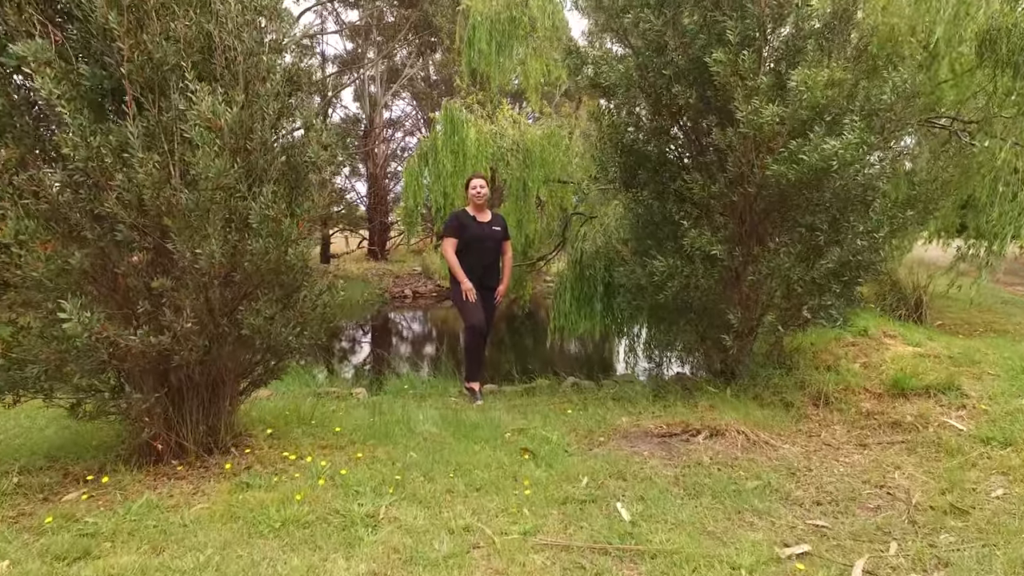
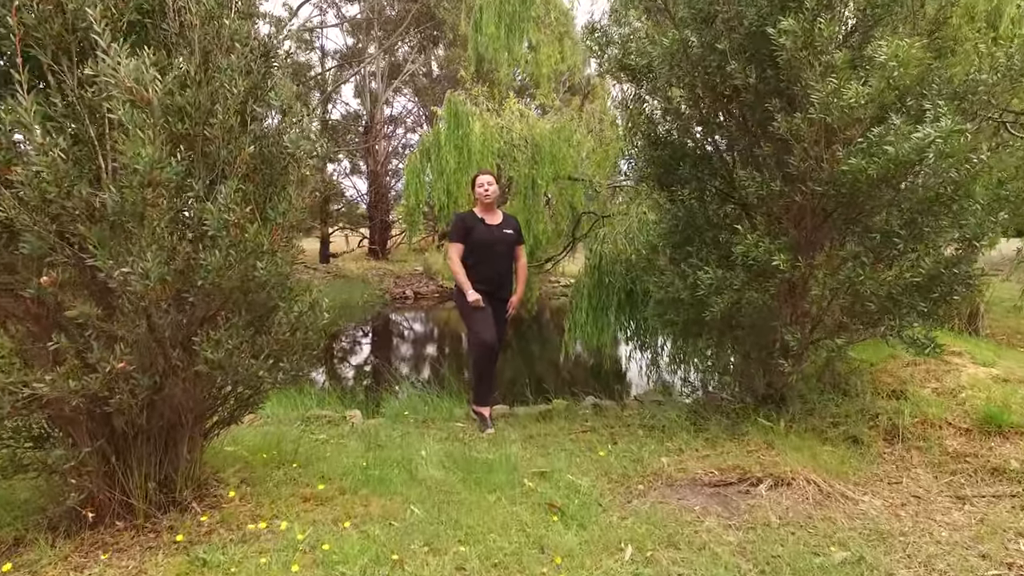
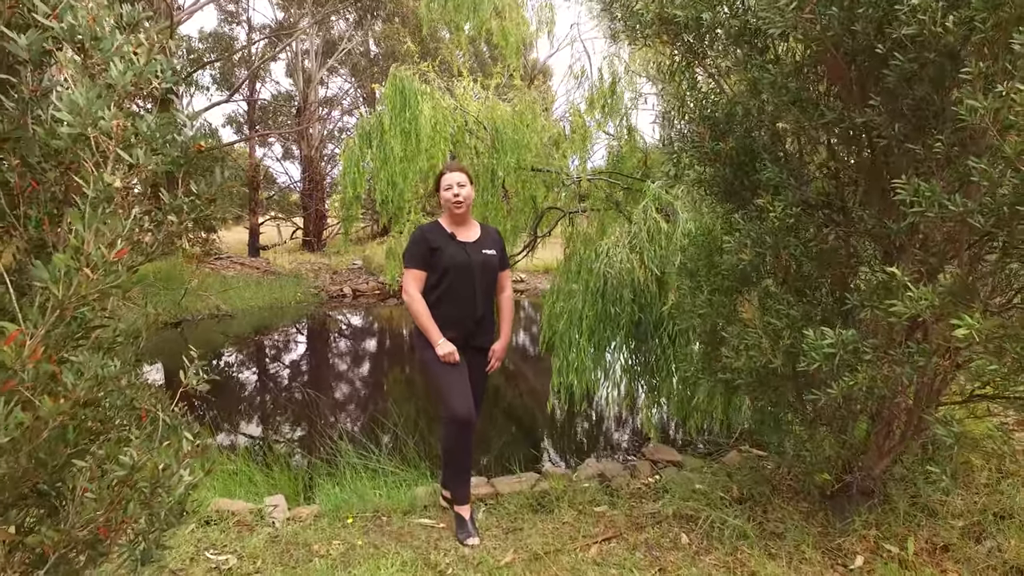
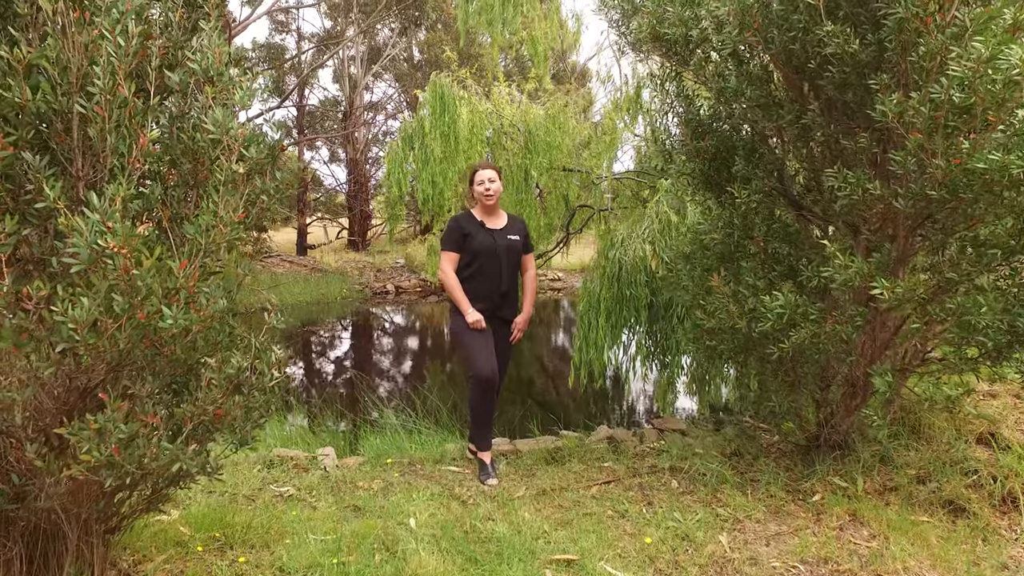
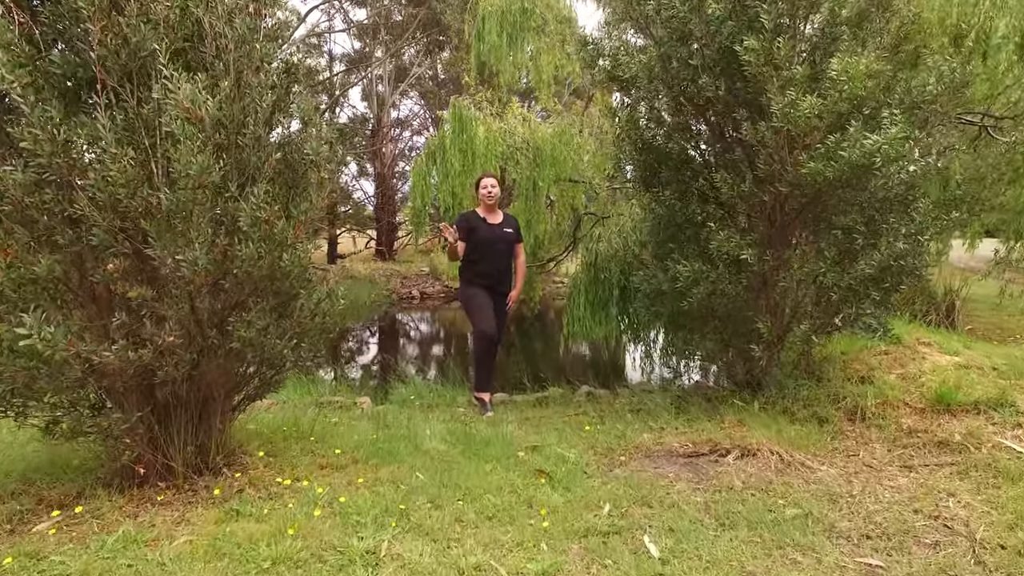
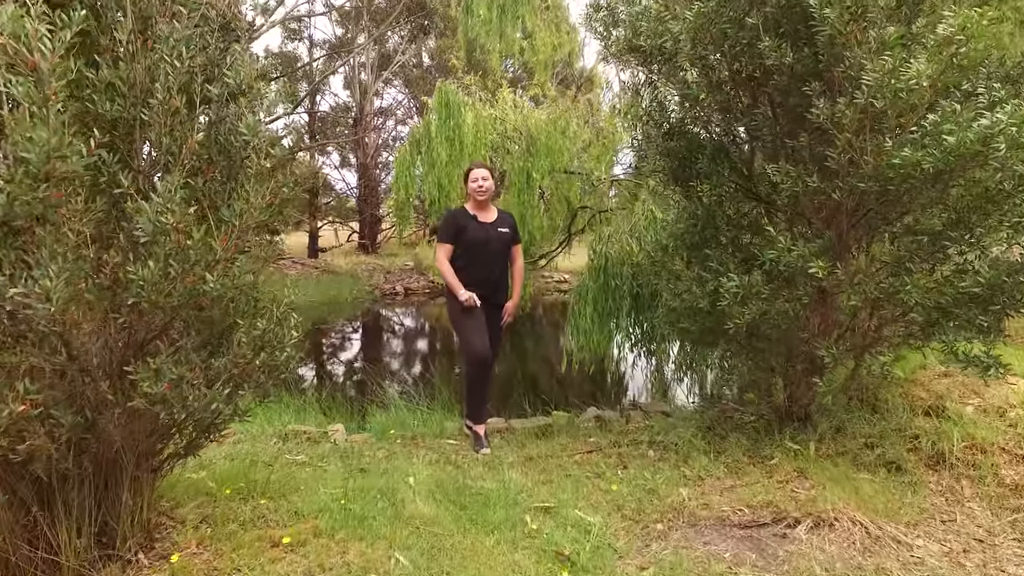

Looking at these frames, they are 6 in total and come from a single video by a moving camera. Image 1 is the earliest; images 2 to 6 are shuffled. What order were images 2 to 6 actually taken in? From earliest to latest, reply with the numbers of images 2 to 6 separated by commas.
5, 2, 6, 4, 3
